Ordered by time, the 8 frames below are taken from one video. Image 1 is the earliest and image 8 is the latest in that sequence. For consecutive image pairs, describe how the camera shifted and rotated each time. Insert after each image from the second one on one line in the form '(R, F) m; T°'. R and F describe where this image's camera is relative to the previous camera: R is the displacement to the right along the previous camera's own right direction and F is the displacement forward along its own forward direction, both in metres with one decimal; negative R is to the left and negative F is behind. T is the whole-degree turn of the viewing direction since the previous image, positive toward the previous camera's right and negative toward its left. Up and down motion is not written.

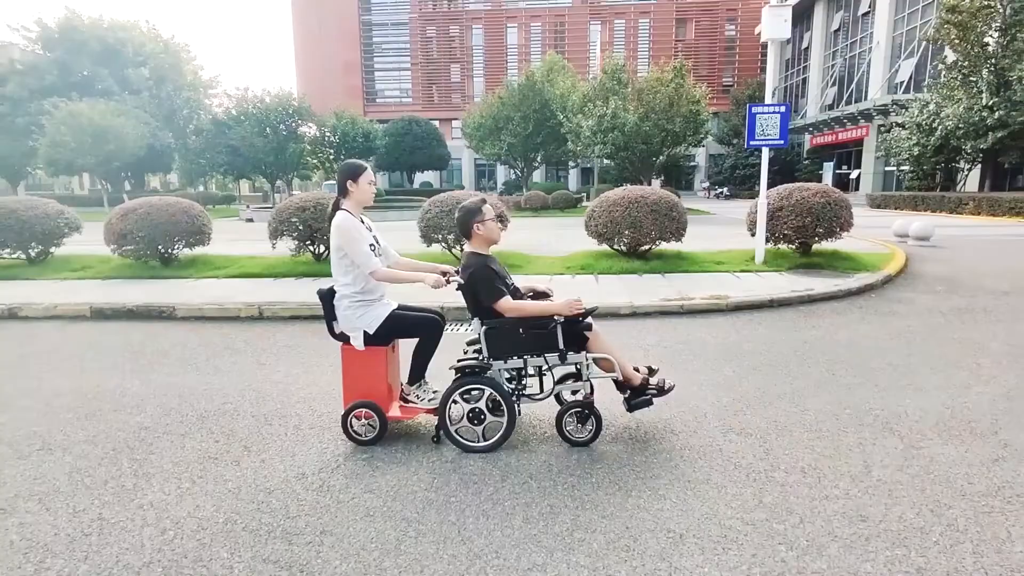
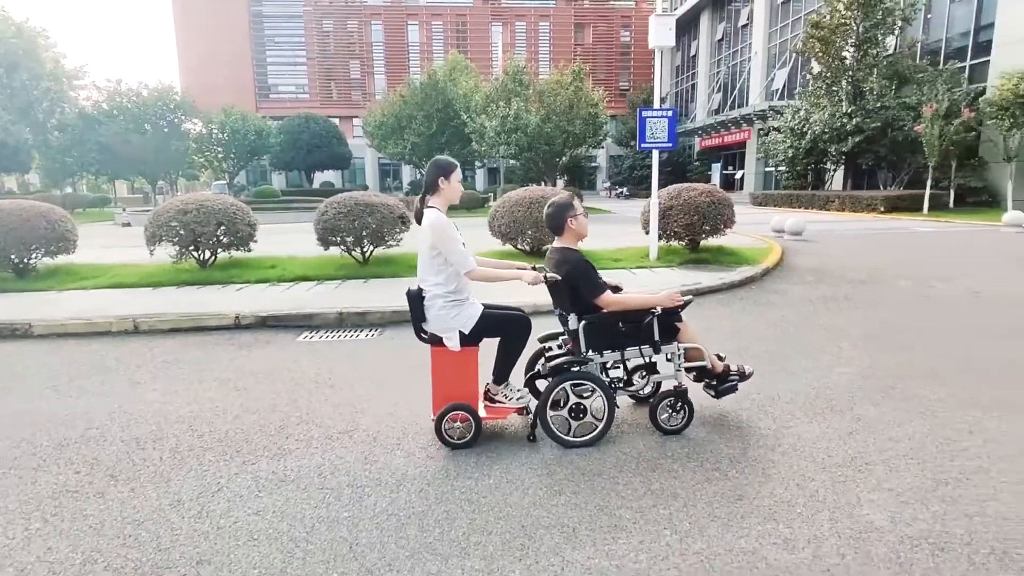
(+0.1, 0.0) m; +9°
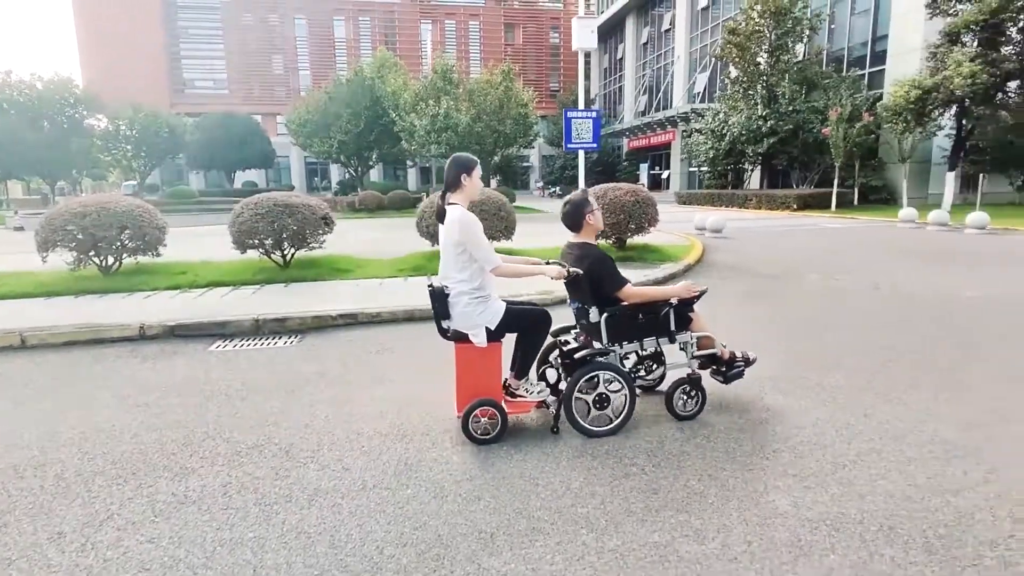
(+0.1, 0.0) m; +6°
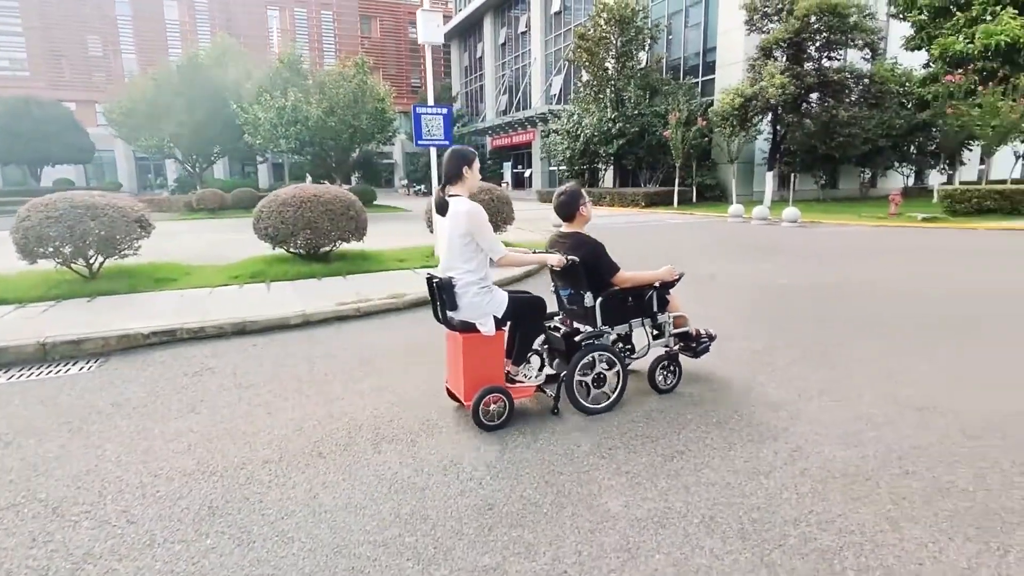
(+0.3, +0.2) m; +13°
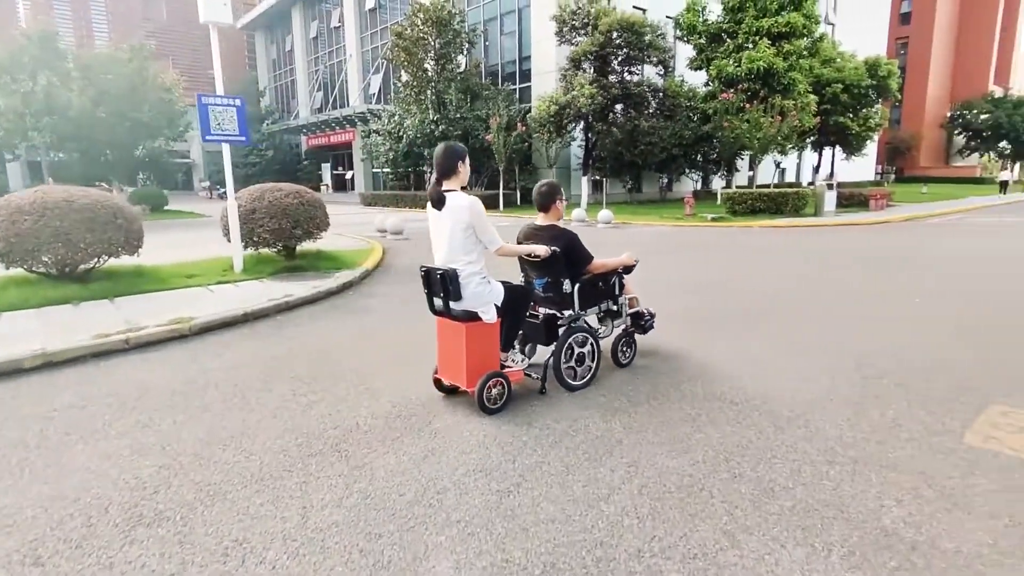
(+0.1, +0.5) m; +17°
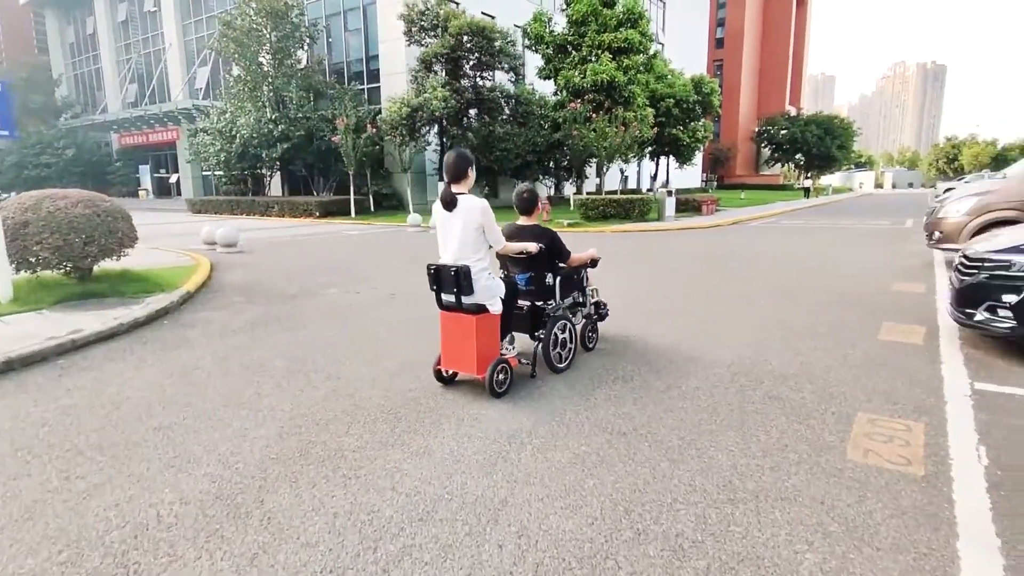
(0.0, +0.6) m; +14°
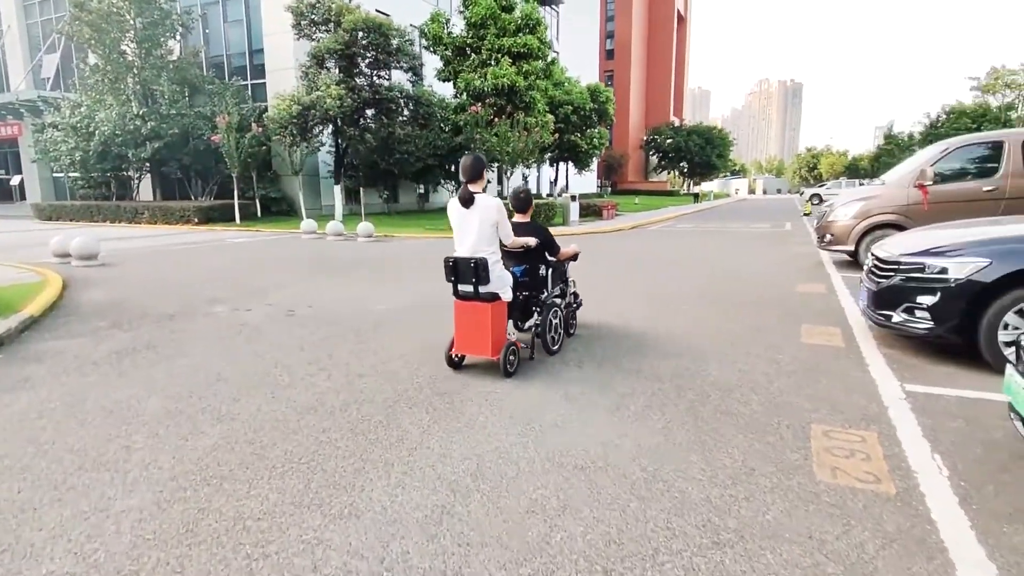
(-0.2, +0.5) m; +10°
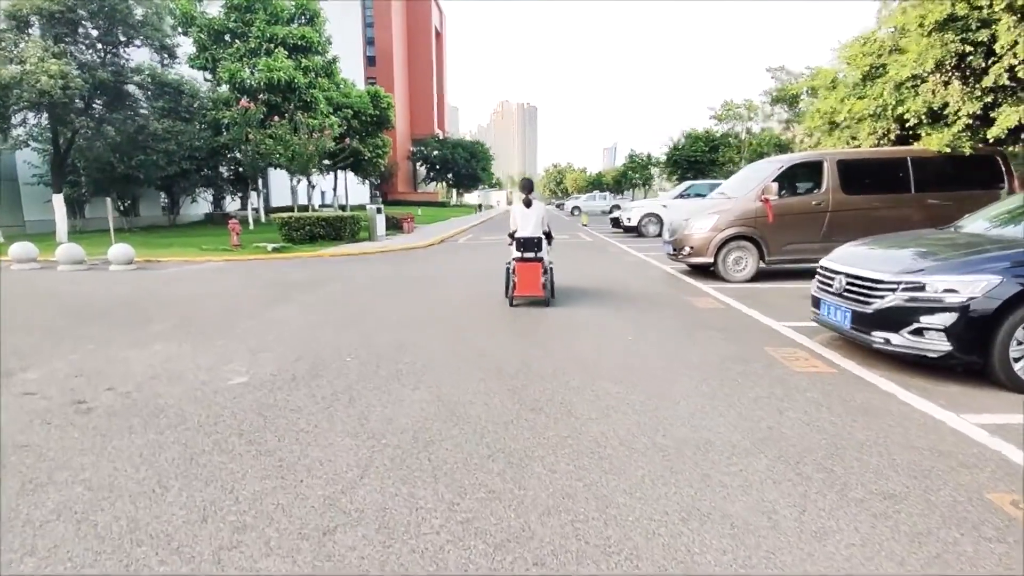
(-1.5, +1.9) m; +24°
